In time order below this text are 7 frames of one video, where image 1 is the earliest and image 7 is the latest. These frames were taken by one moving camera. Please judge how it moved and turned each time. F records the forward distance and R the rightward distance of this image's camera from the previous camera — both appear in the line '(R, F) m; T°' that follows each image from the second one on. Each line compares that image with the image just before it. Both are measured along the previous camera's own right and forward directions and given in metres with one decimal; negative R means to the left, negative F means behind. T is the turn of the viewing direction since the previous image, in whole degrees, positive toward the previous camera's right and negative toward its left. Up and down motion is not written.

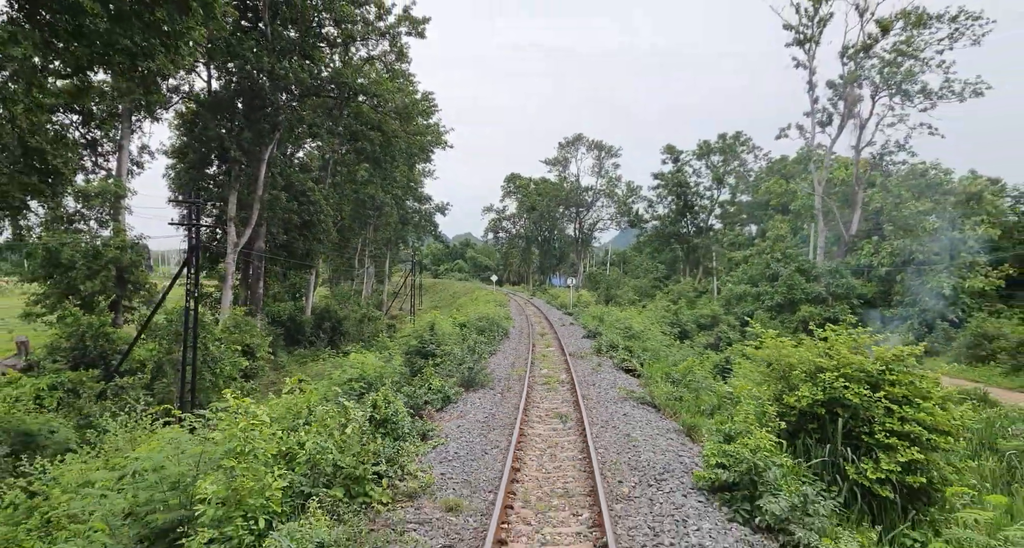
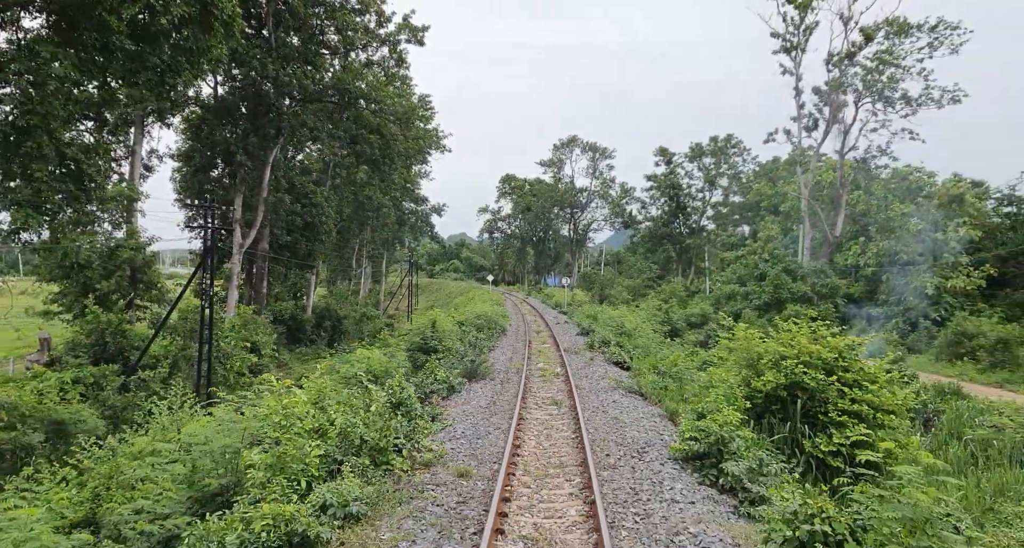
(-0.1, -0.8) m; 0°
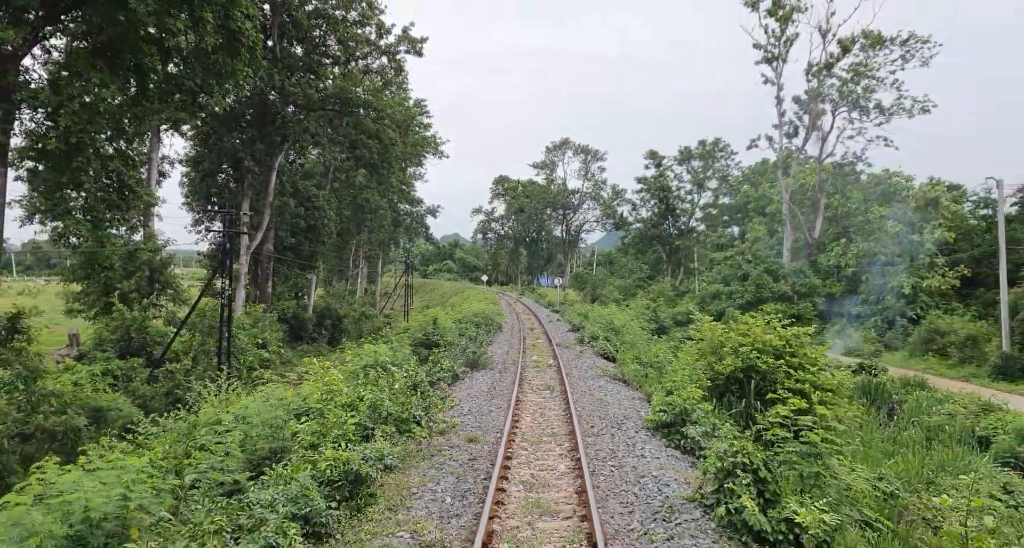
(-0.1, -1.3) m; +1°
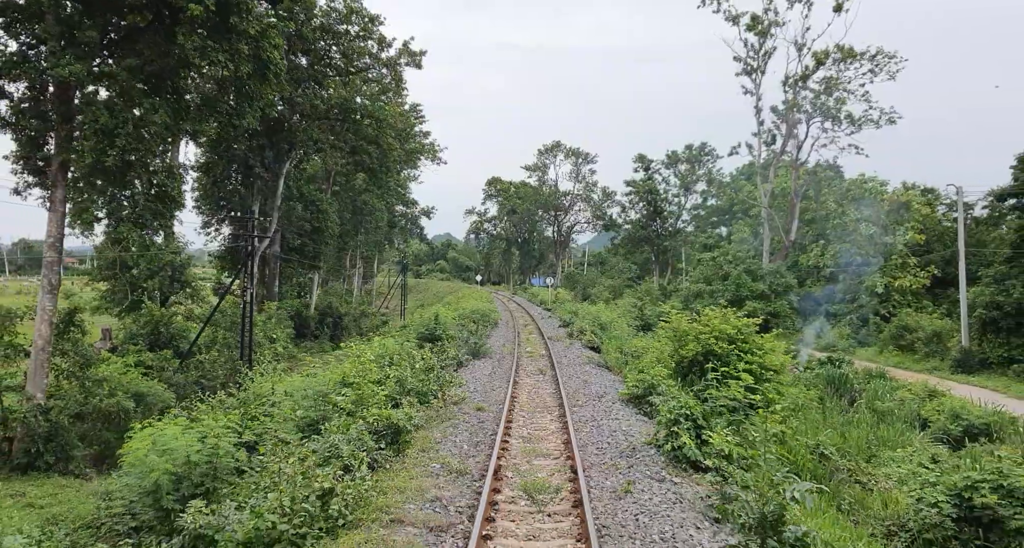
(-0.1, -1.7) m; +1°
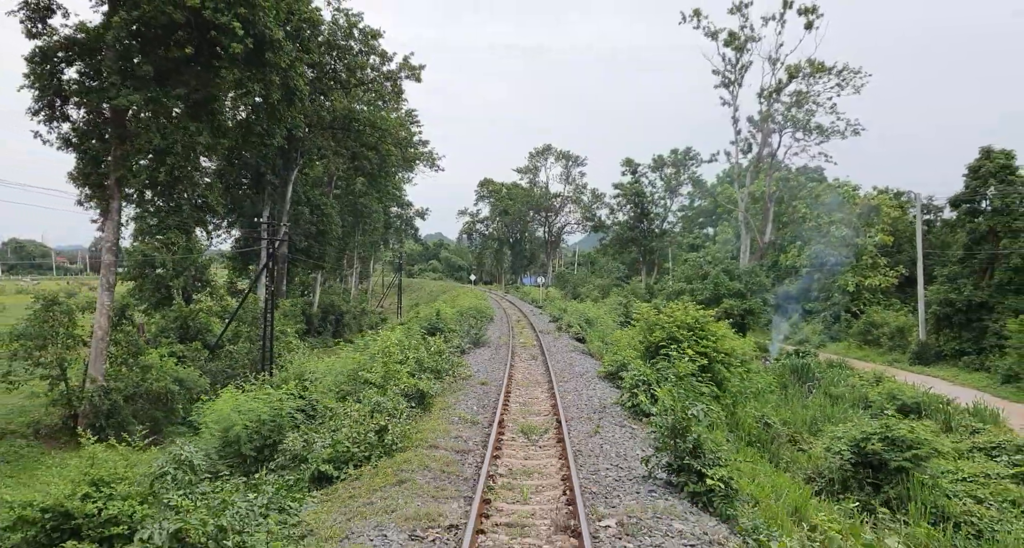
(-0.1, -2.0) m; +1°
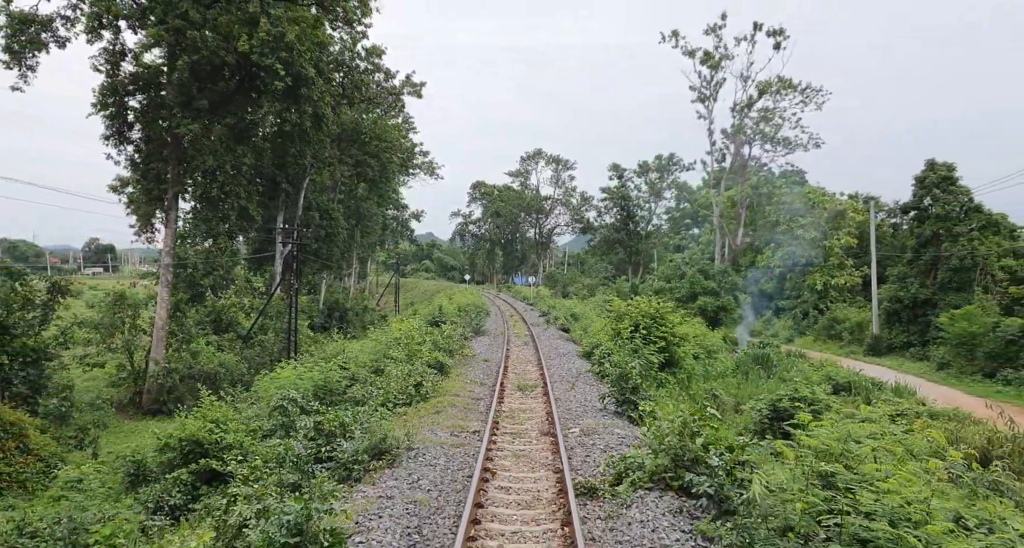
(-0.1, -2.8) m; +1°
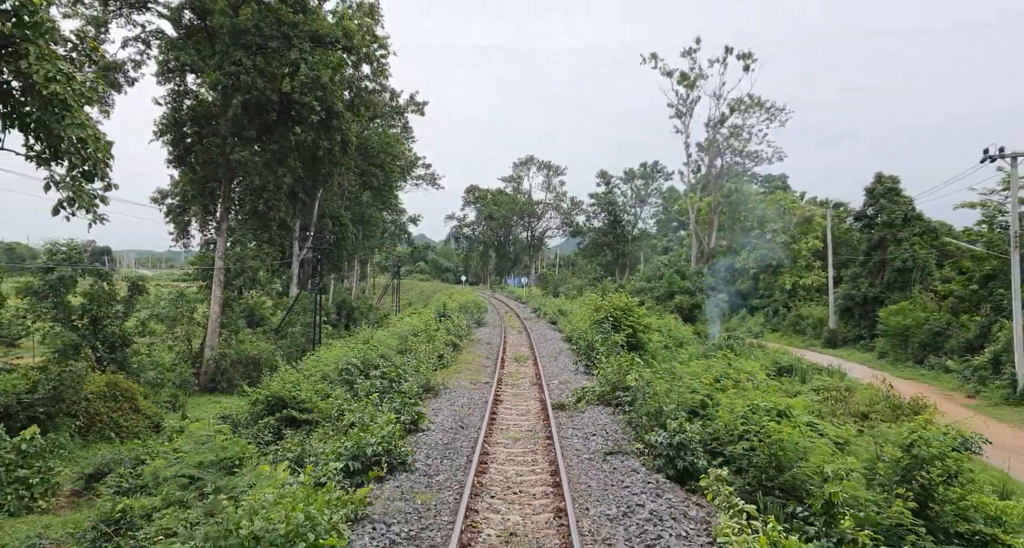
(-0.1, -3.4) m; +1°
